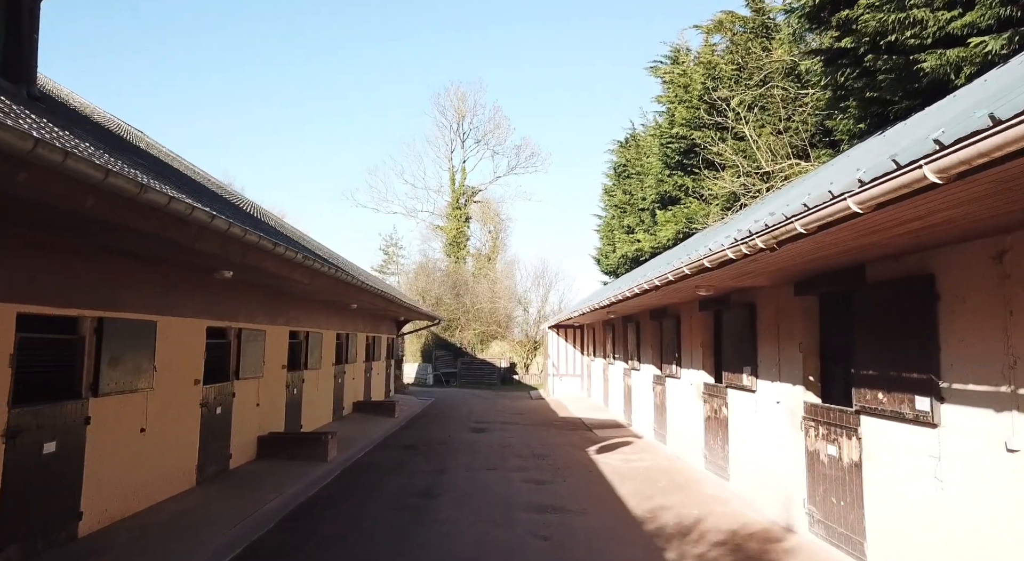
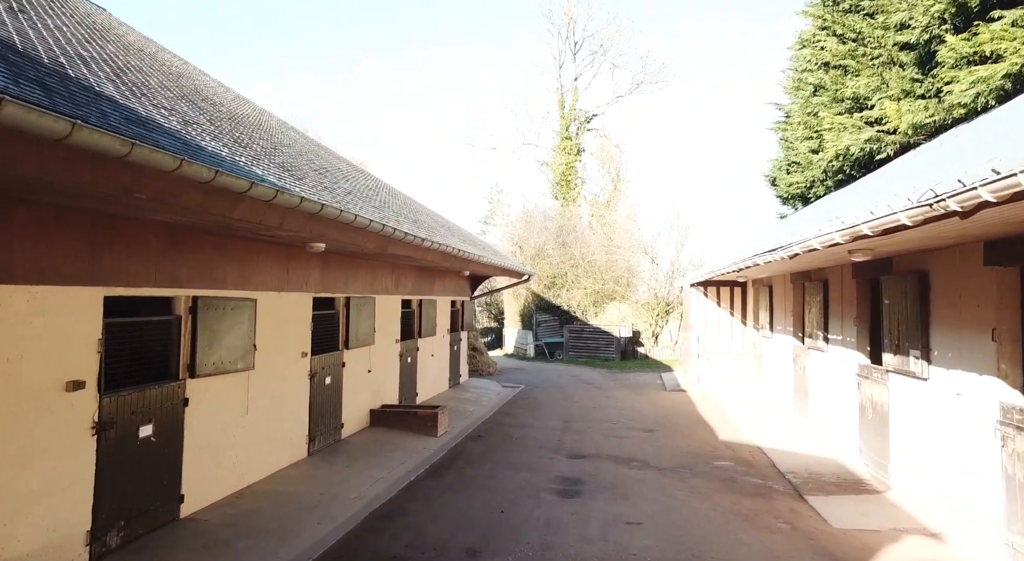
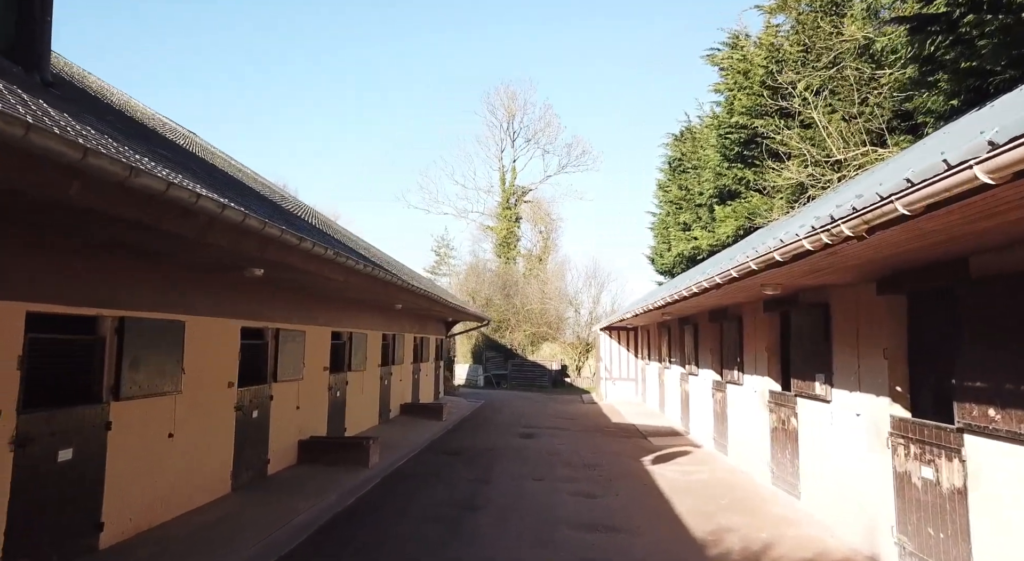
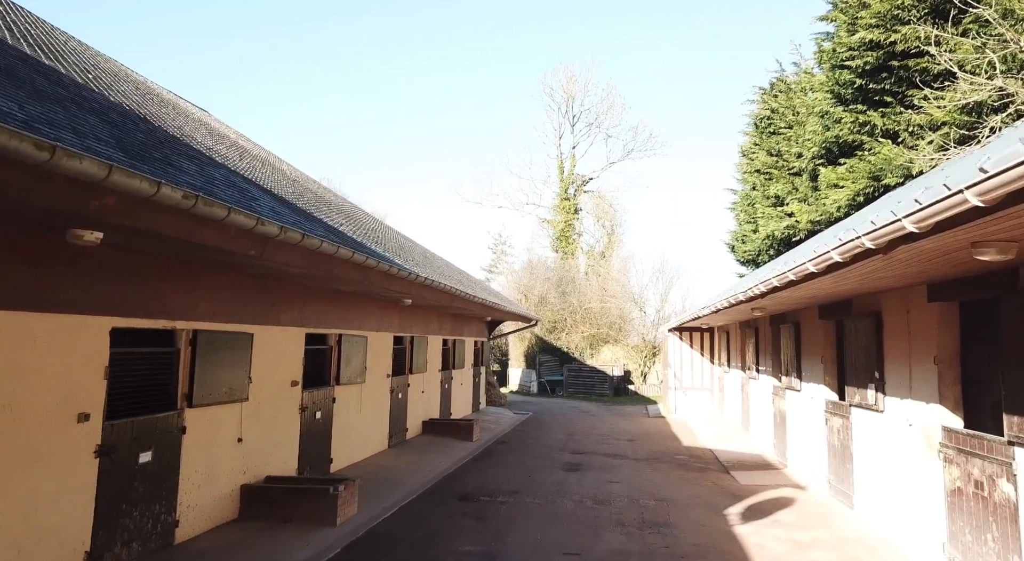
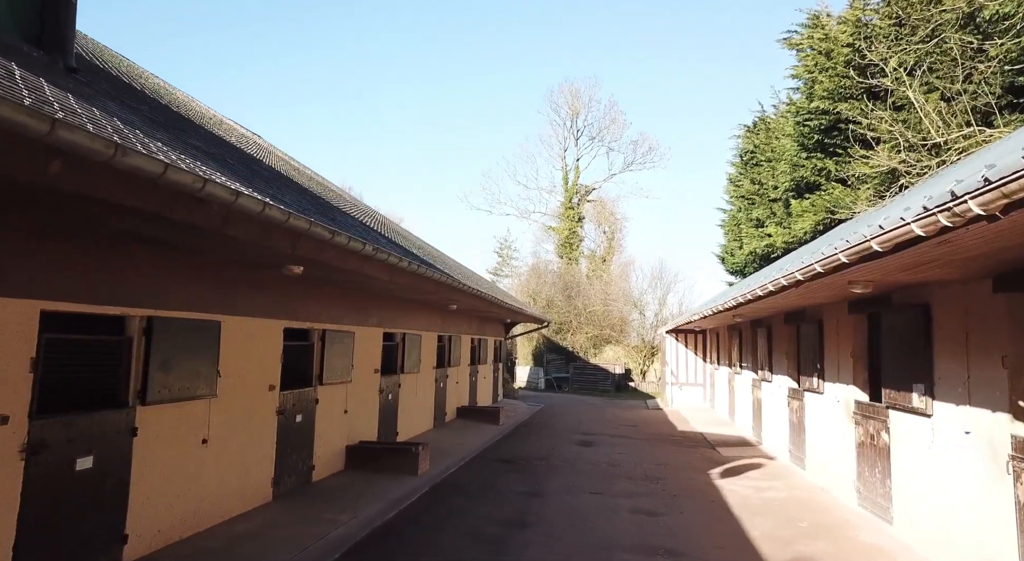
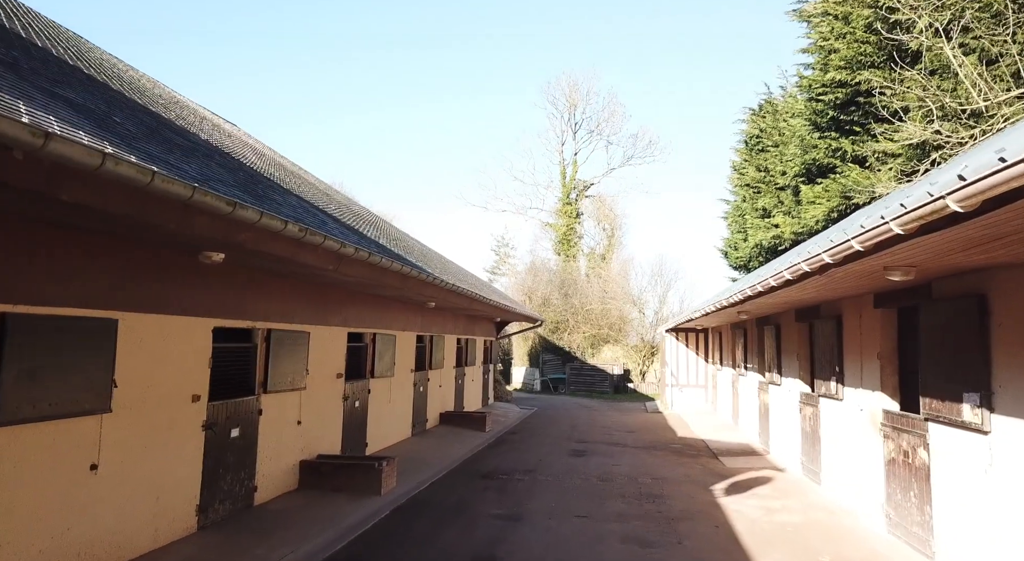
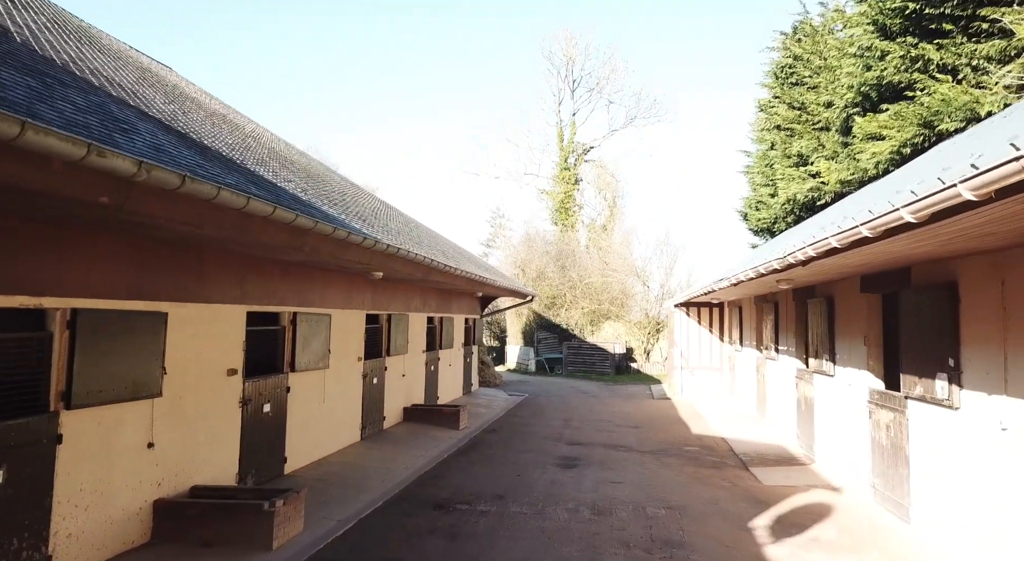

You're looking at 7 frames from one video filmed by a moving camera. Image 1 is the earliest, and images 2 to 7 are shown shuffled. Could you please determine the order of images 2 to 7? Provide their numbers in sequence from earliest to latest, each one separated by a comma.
3, 5, 6, 4, 7, 2
